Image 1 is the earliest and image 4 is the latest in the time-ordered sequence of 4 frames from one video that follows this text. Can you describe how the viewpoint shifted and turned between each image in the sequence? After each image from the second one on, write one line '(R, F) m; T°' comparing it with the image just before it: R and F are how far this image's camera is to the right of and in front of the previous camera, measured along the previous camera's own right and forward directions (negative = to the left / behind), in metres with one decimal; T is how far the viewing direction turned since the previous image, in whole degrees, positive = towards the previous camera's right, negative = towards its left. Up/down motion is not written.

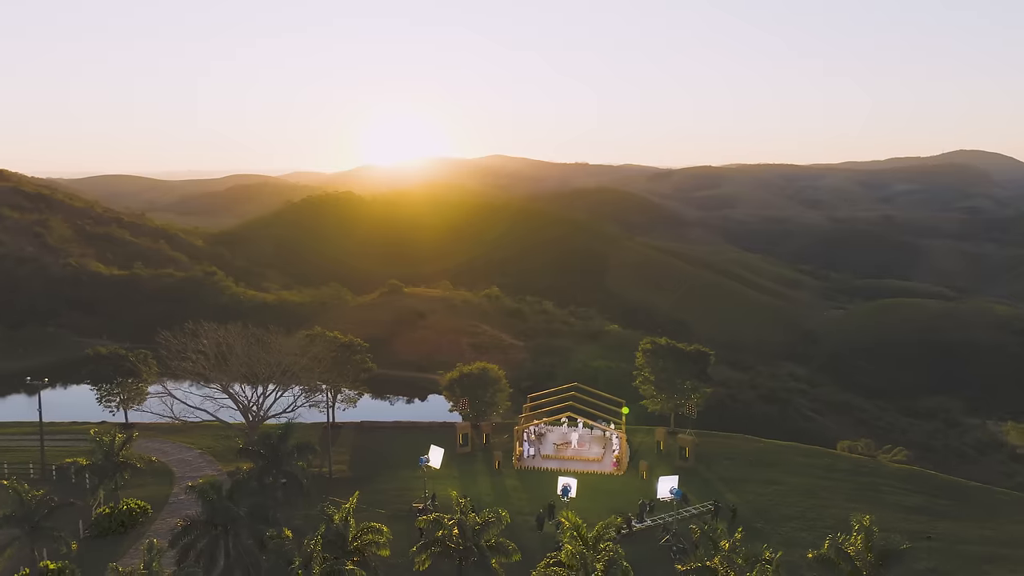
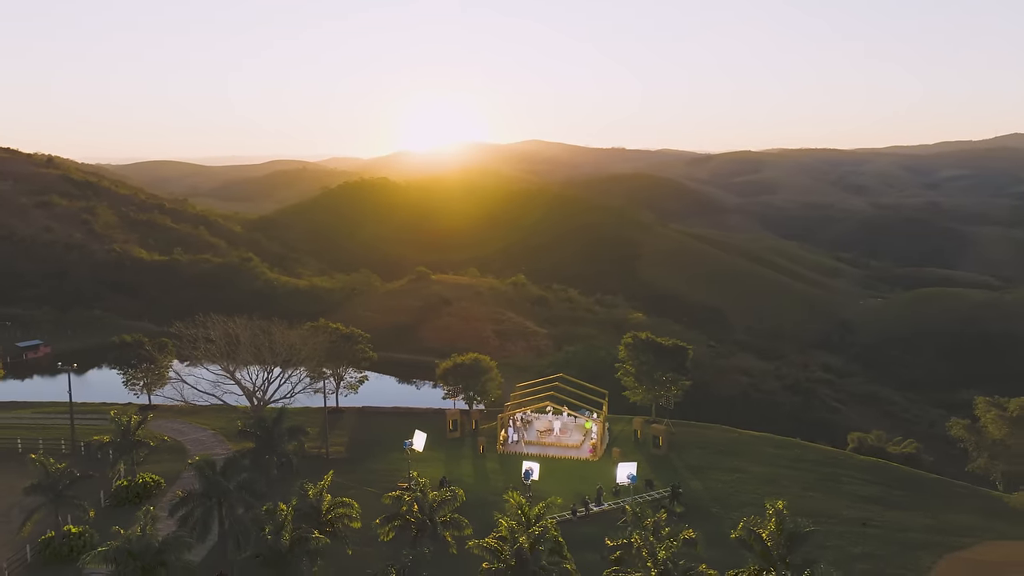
(+1.8, -1.3) m; -3°
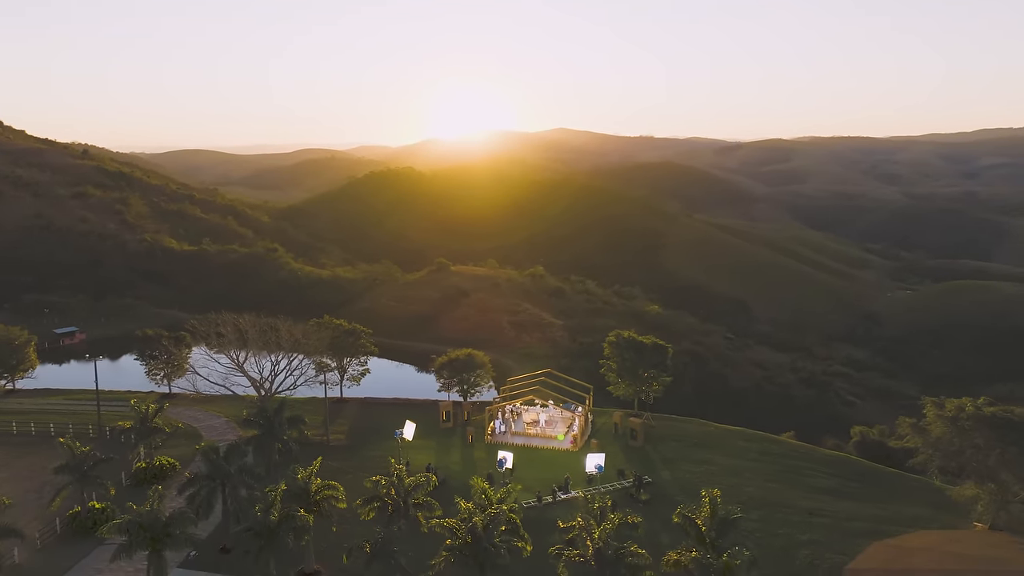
(+1.5, -1.5) m; -2°
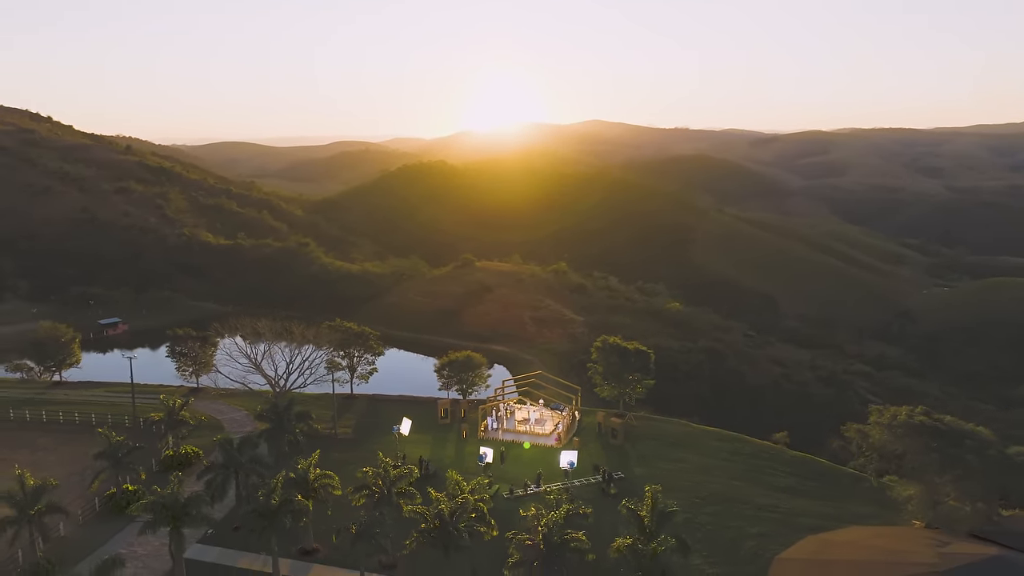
(+1.7, -2.0) m; -3°
